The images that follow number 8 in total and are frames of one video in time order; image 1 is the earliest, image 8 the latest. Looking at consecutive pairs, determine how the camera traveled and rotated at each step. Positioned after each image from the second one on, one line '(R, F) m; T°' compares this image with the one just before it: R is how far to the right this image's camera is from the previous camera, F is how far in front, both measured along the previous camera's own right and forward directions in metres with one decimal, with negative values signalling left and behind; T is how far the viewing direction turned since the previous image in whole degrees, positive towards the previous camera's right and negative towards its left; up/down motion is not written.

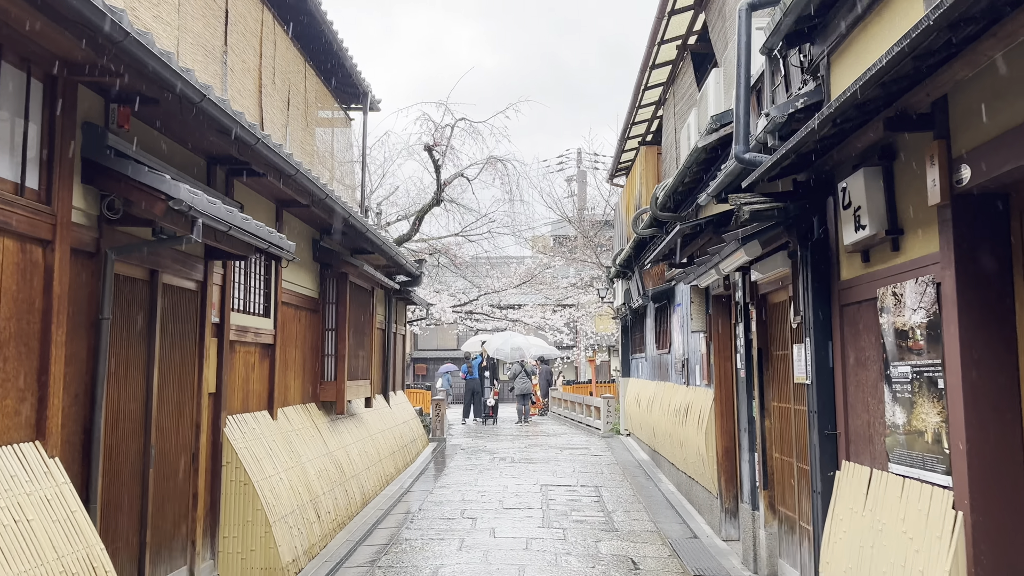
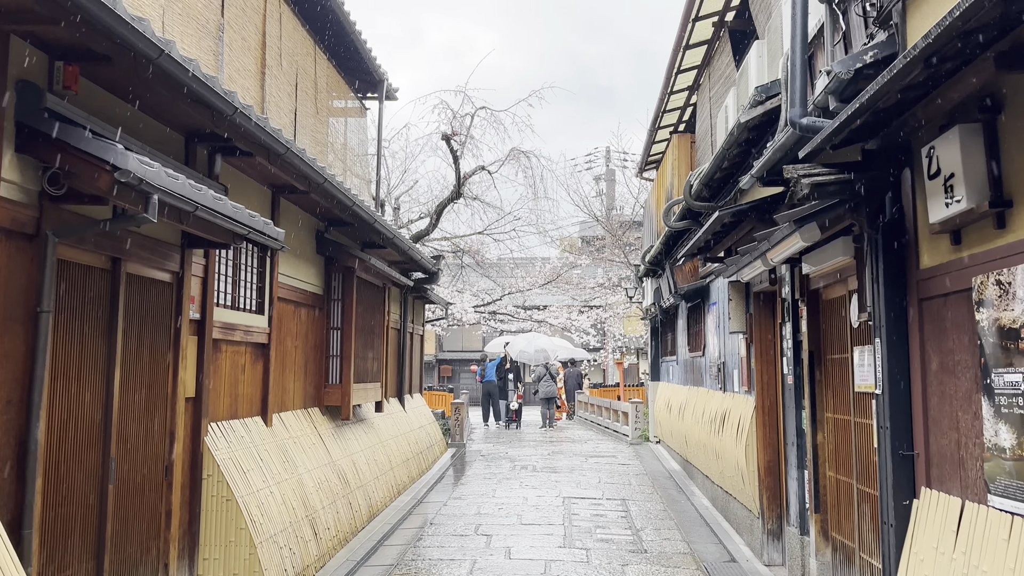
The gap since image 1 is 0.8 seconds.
(+0.1, +0.8) m; -2°
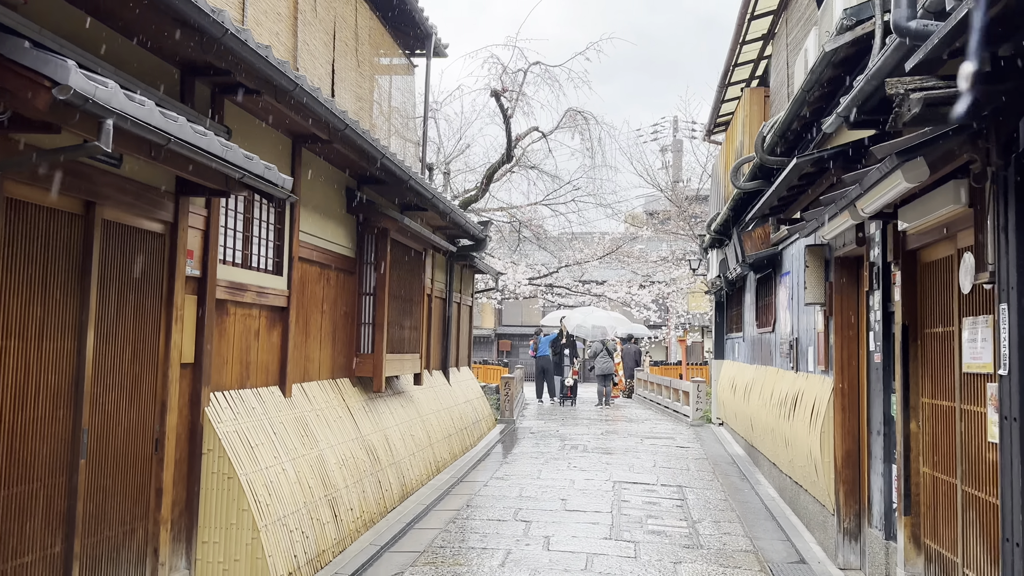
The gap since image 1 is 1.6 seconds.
(+0.2, +0.9) m; -5°
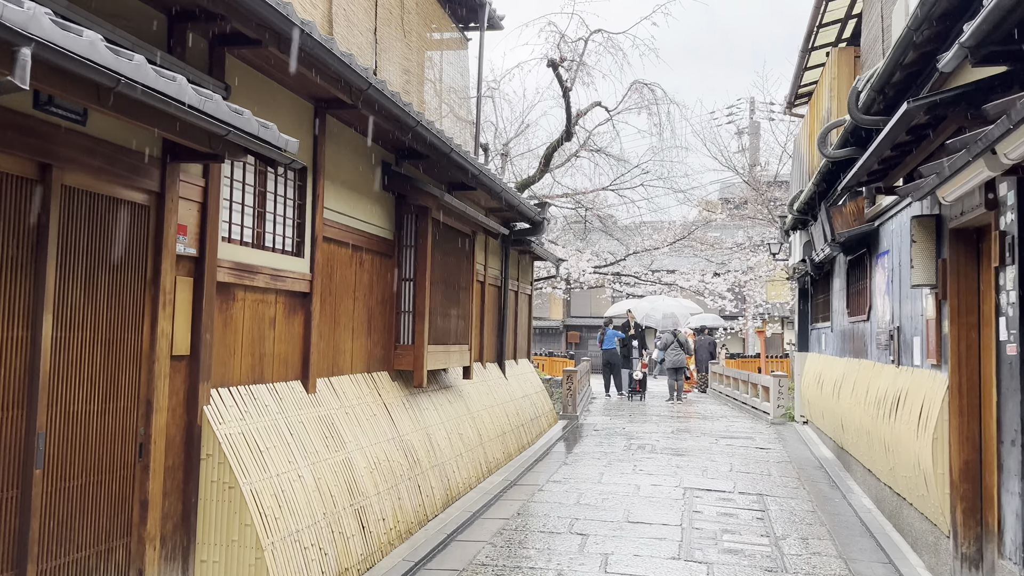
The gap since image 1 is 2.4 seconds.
(+0.2, +0.9) m; -5°
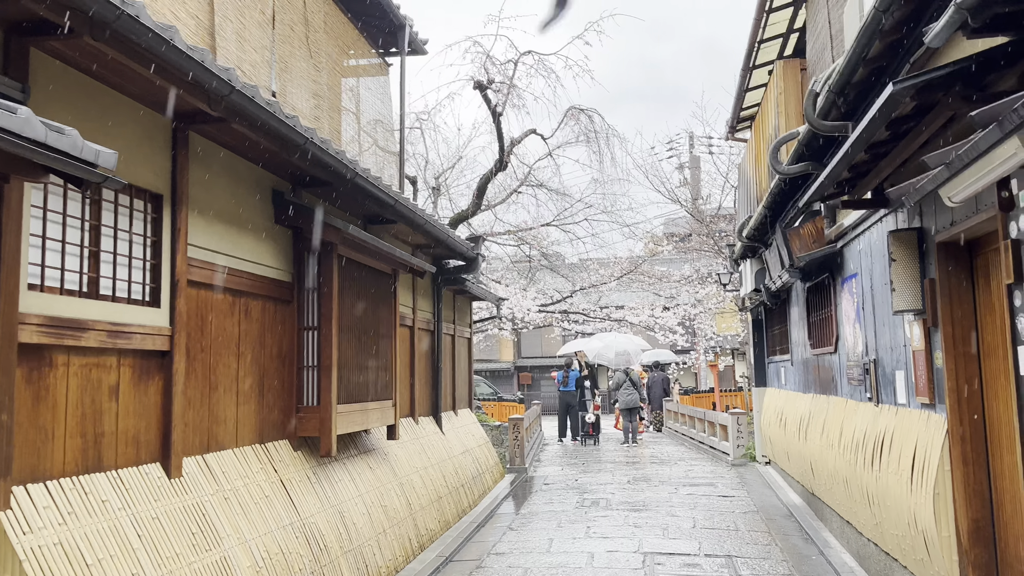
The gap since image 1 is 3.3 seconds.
(+0.3, +1.1) m; +4°
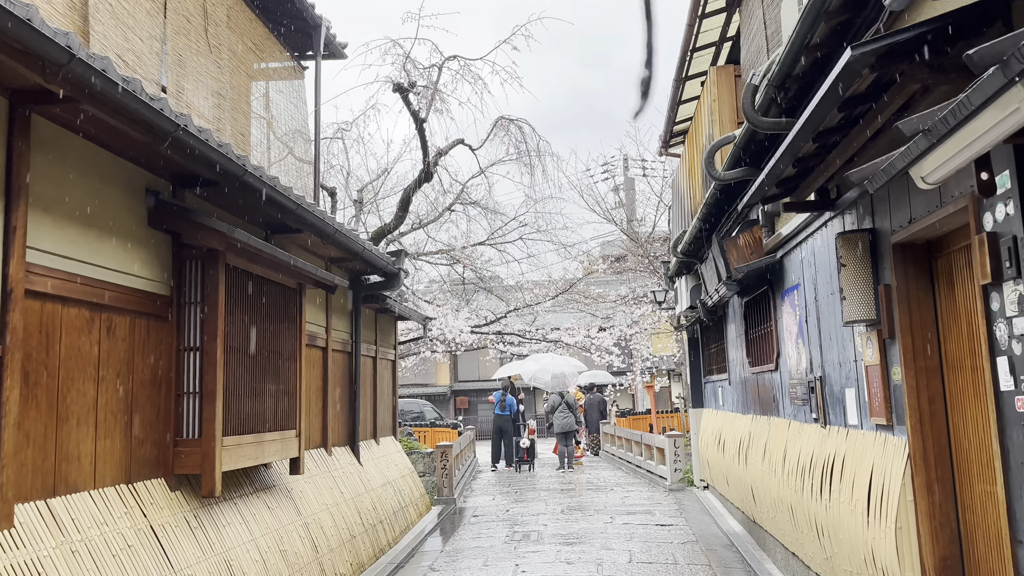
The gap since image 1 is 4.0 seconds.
(+0.2, +0.7) m; +5°
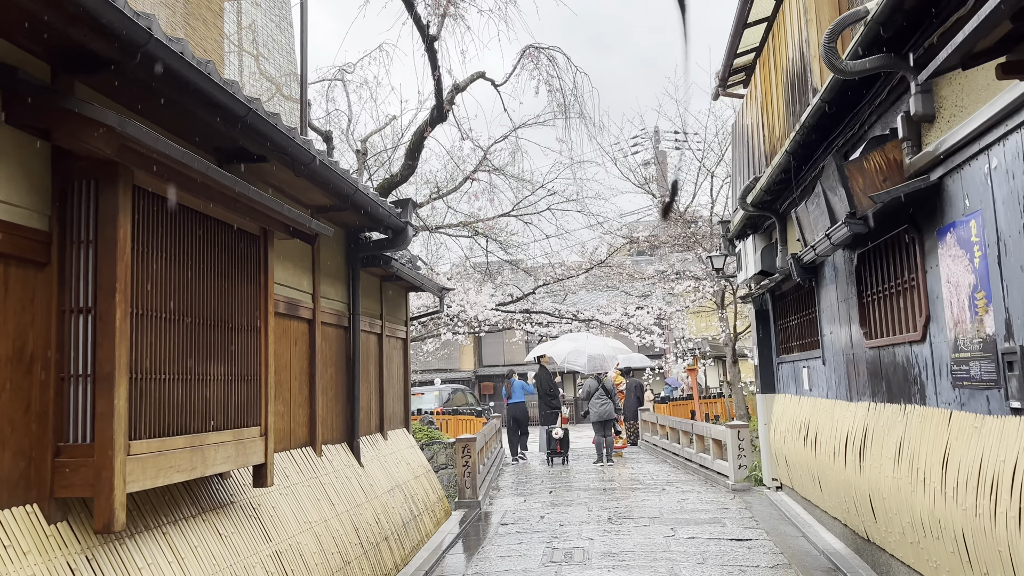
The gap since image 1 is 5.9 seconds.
(-0.1, +2.1) m; -2°
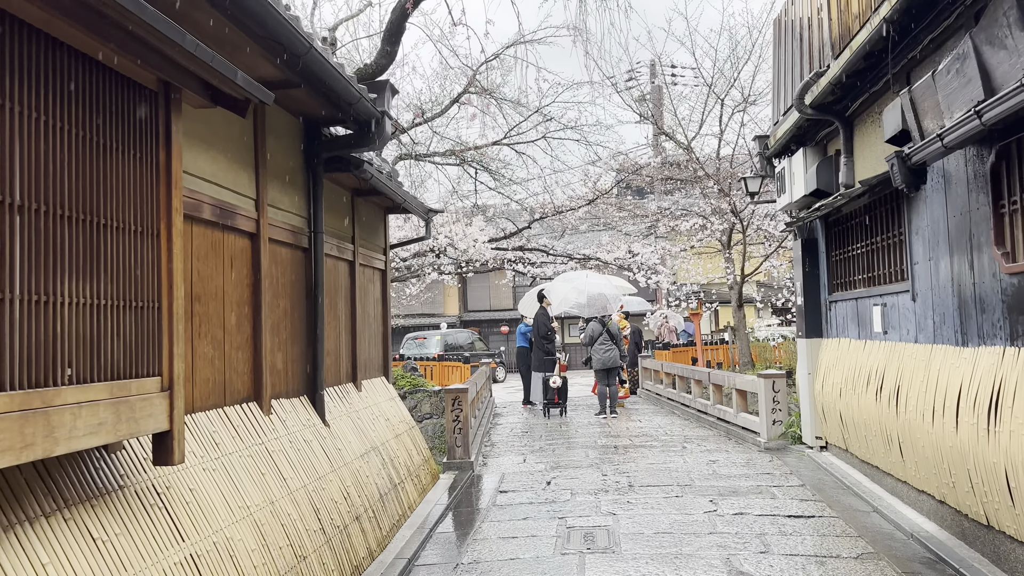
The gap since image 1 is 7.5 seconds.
(-0.2, +1.8) m; +1°
